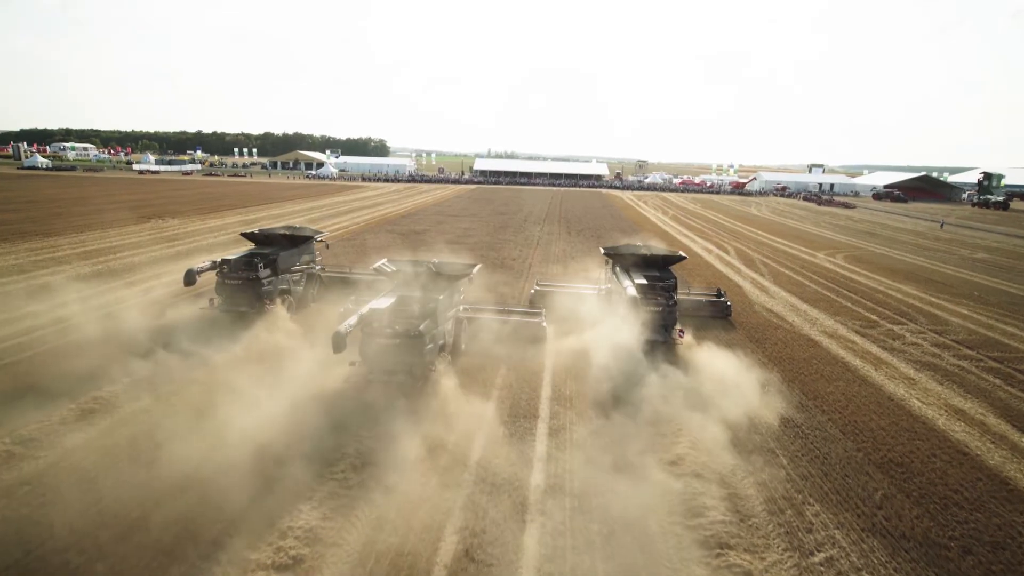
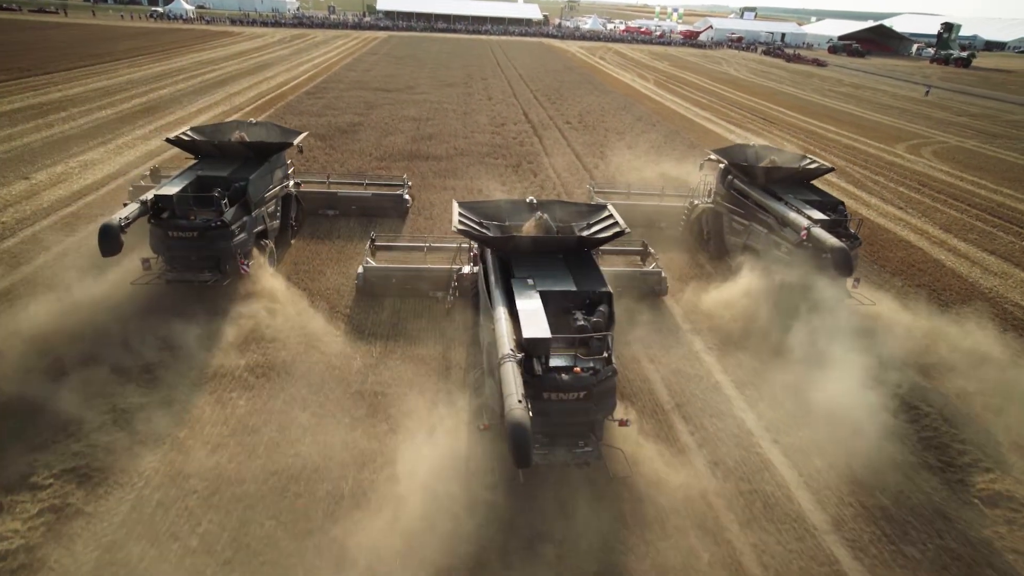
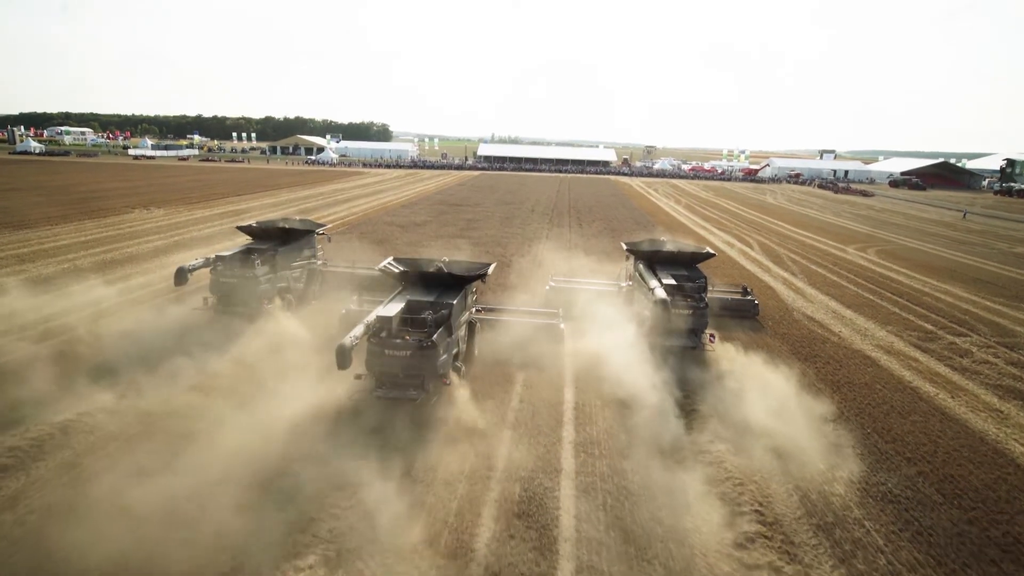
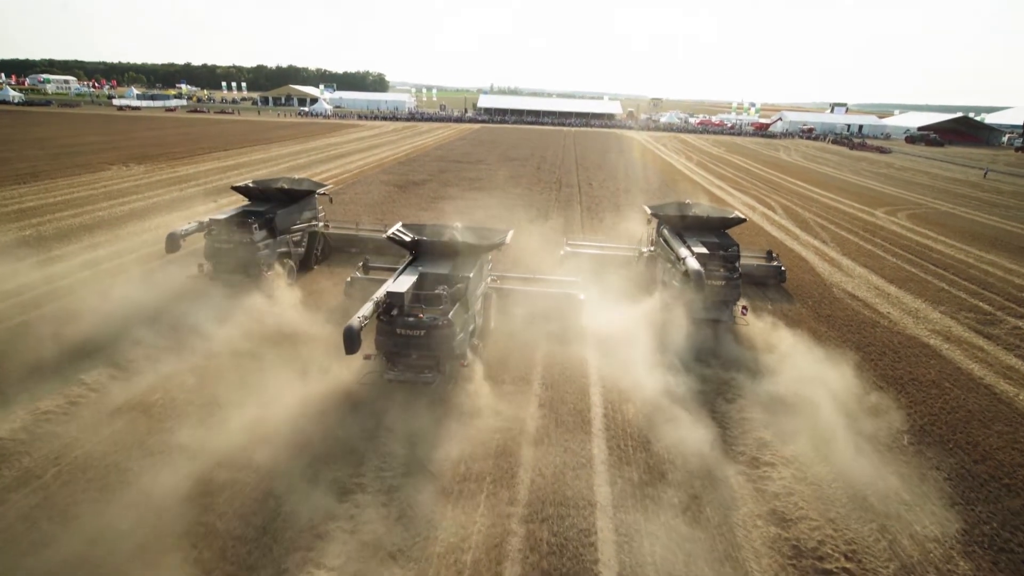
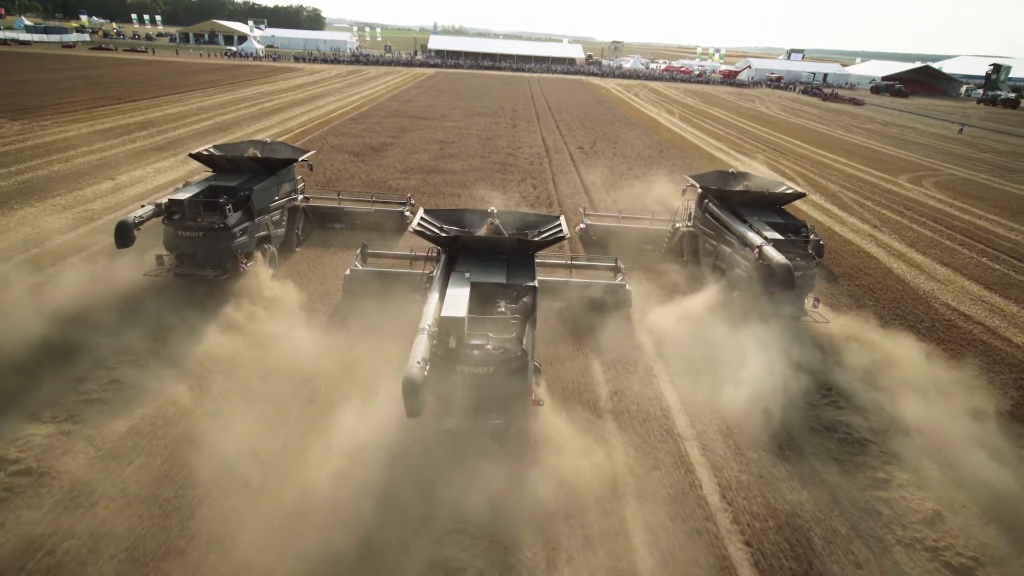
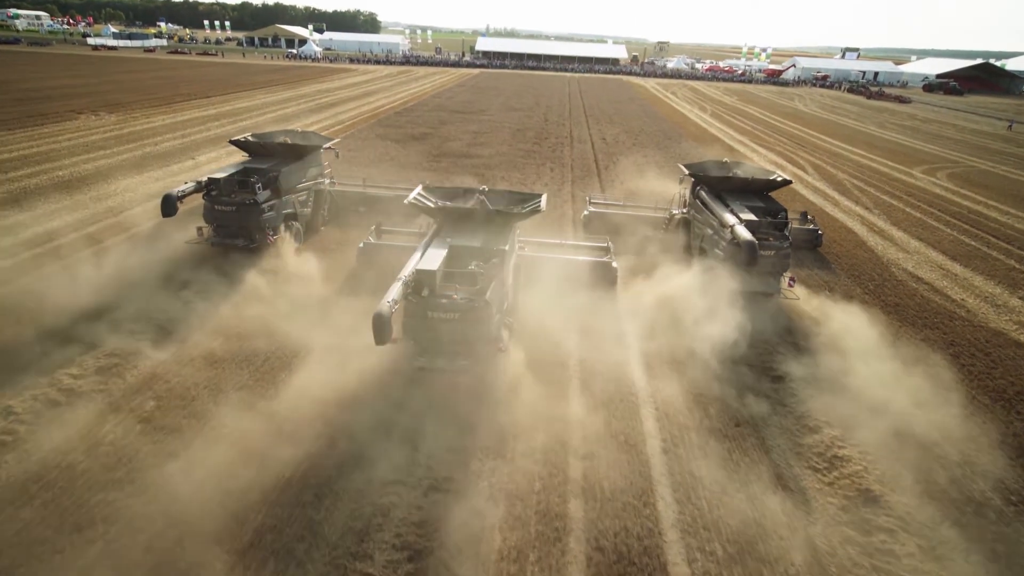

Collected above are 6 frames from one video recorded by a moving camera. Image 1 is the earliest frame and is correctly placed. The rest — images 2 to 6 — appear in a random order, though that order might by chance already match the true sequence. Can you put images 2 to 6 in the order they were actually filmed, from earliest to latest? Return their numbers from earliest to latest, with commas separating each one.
3, 4, 6, 5, 2
